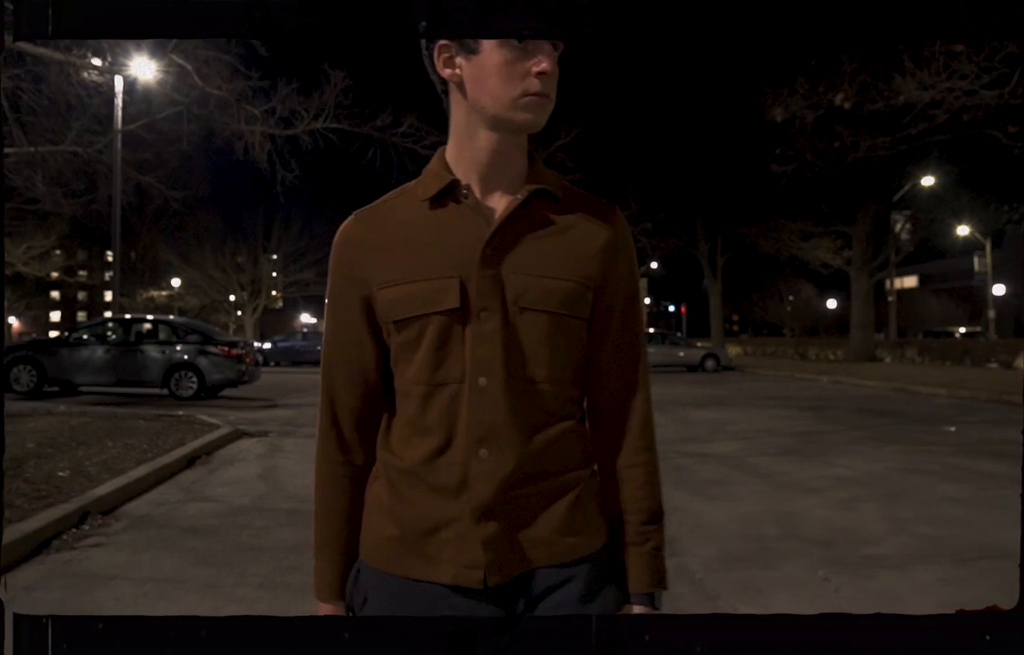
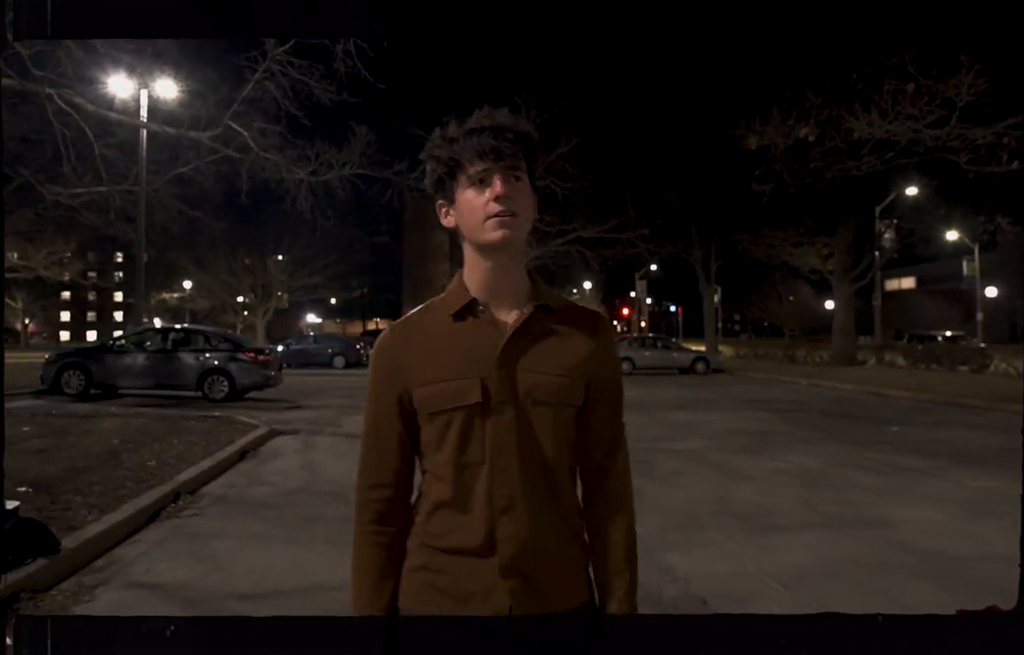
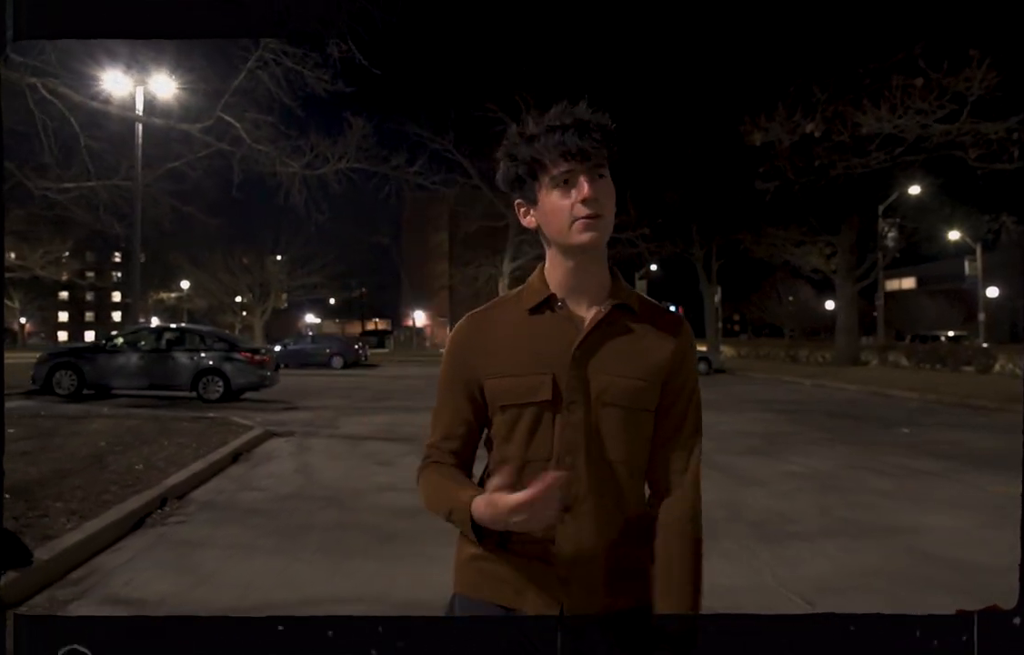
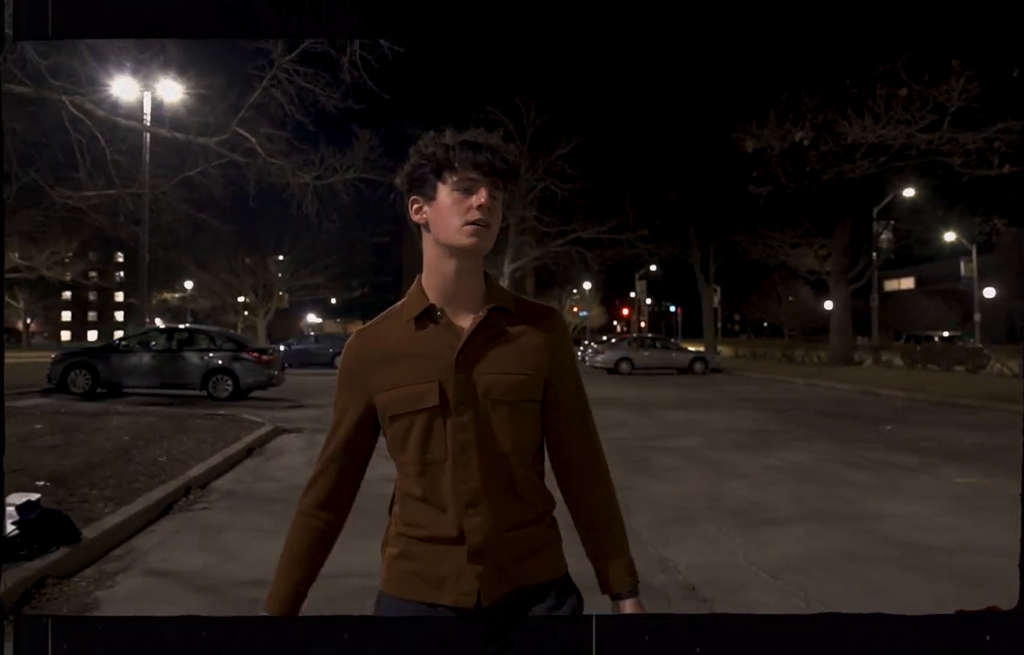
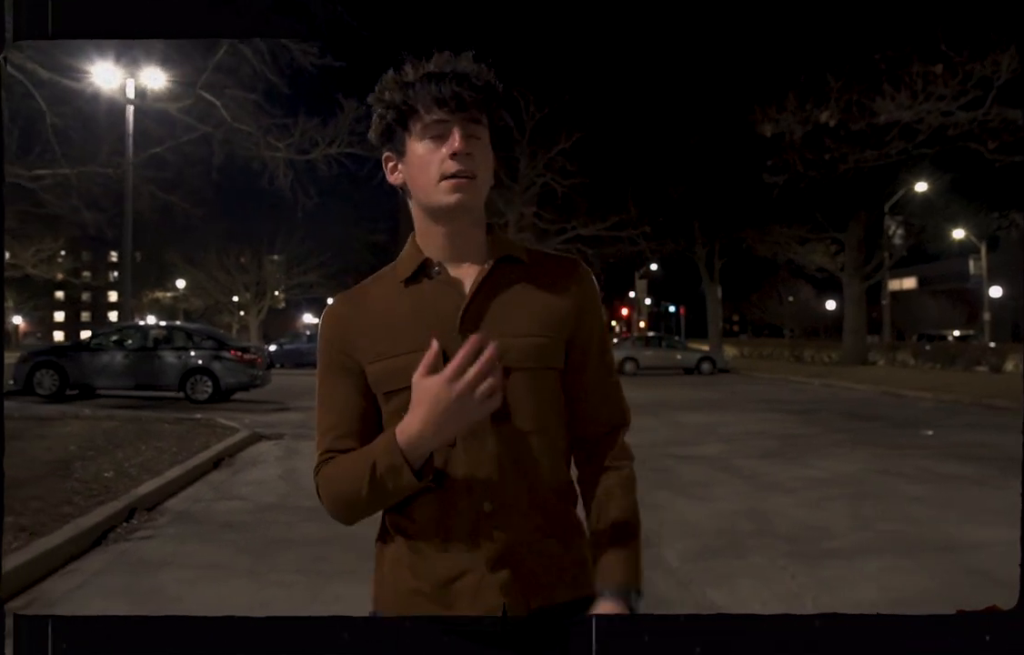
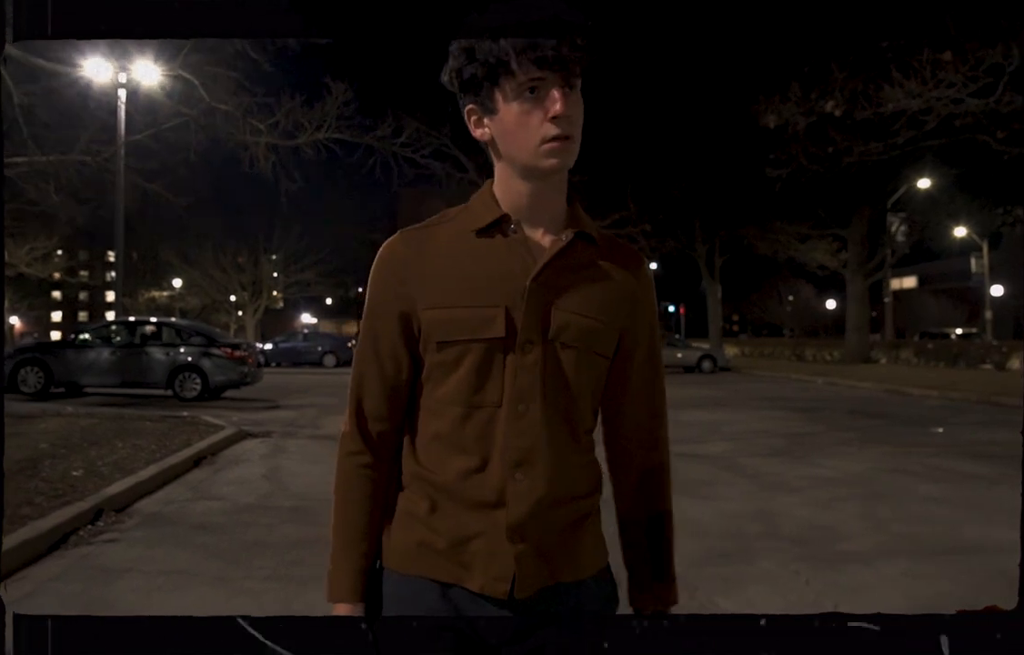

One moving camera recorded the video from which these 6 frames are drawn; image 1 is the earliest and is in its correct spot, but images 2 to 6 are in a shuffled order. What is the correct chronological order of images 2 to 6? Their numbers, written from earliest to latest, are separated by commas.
6, 5, 3, 2, 4
